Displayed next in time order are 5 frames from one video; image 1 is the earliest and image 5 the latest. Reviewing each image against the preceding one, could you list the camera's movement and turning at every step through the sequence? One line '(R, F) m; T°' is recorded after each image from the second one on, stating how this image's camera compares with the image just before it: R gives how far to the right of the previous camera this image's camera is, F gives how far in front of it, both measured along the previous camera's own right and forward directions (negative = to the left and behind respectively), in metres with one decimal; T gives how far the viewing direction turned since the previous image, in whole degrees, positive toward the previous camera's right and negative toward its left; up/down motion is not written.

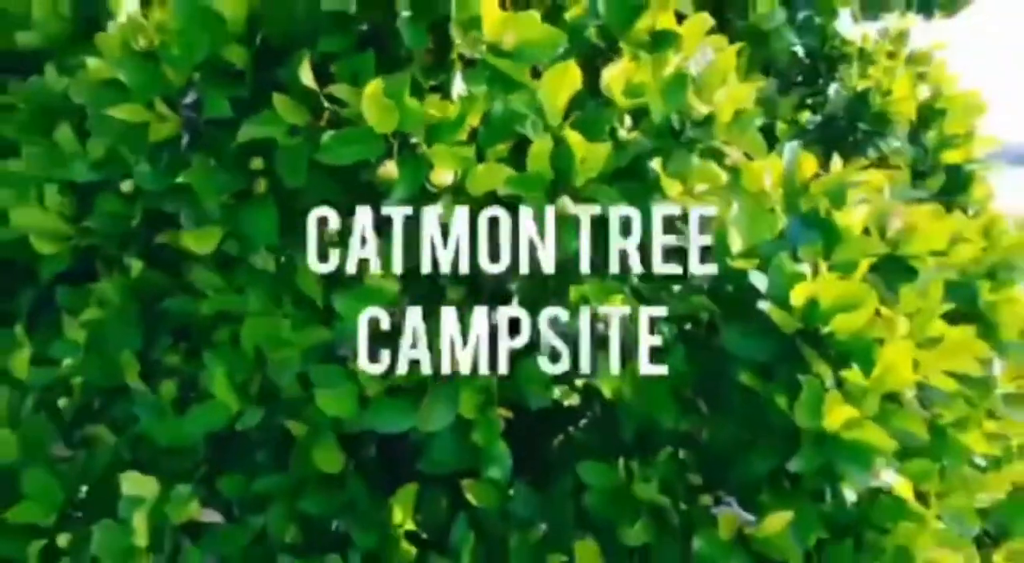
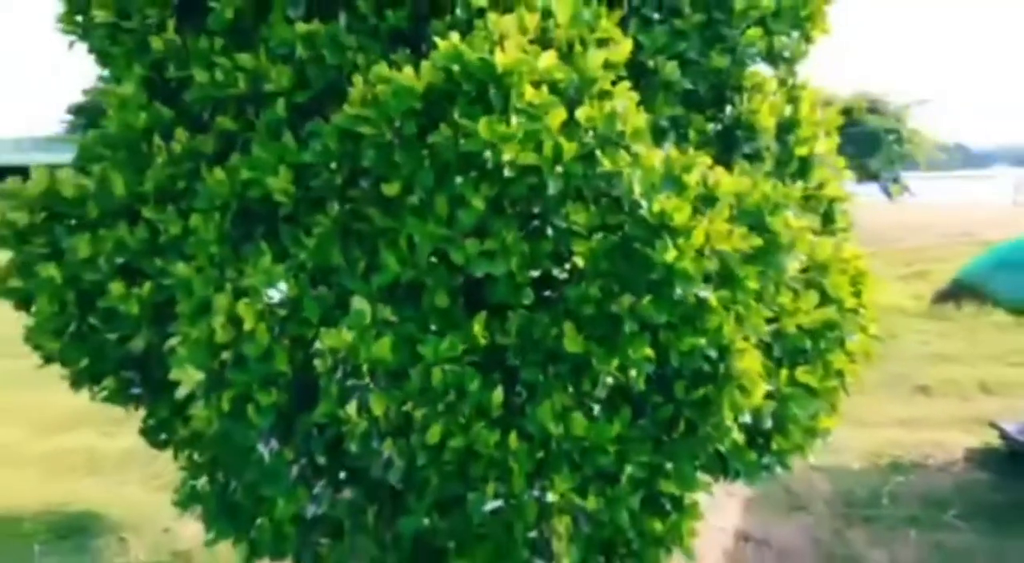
(-0.1, -1.5) m; 0°
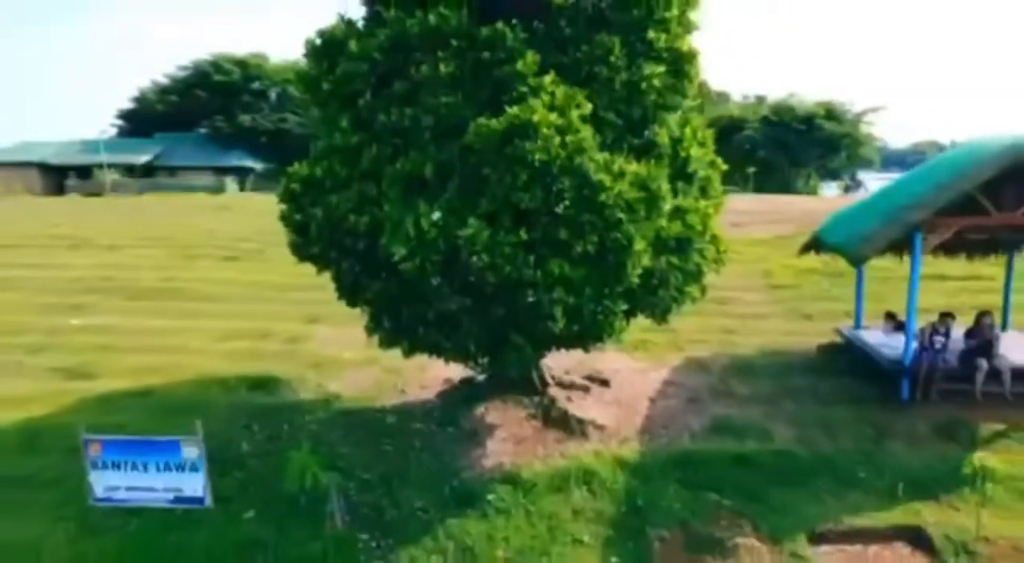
(-0.2, -3.7) m; 0°
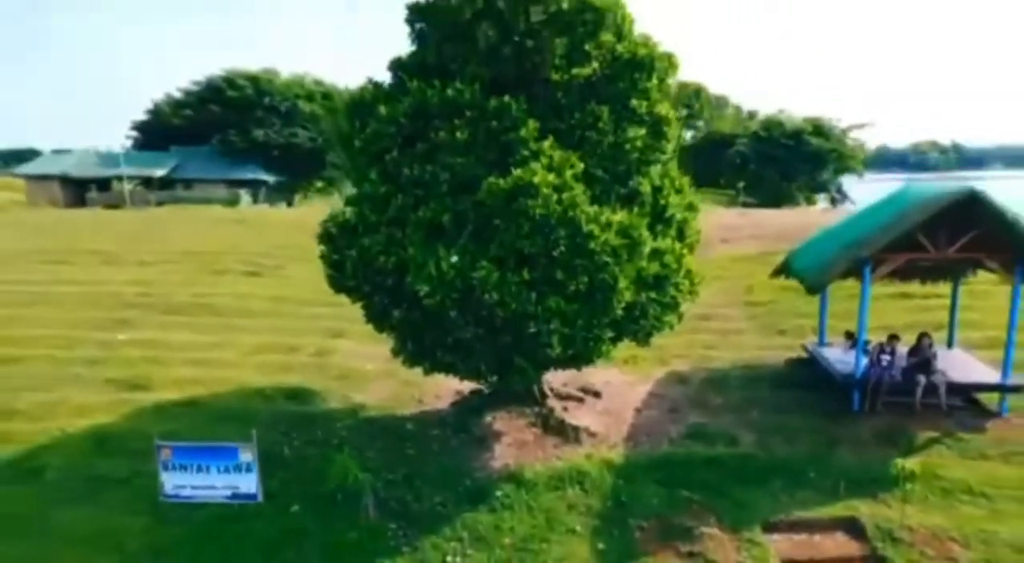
(0.0, -1.3) m; 0°
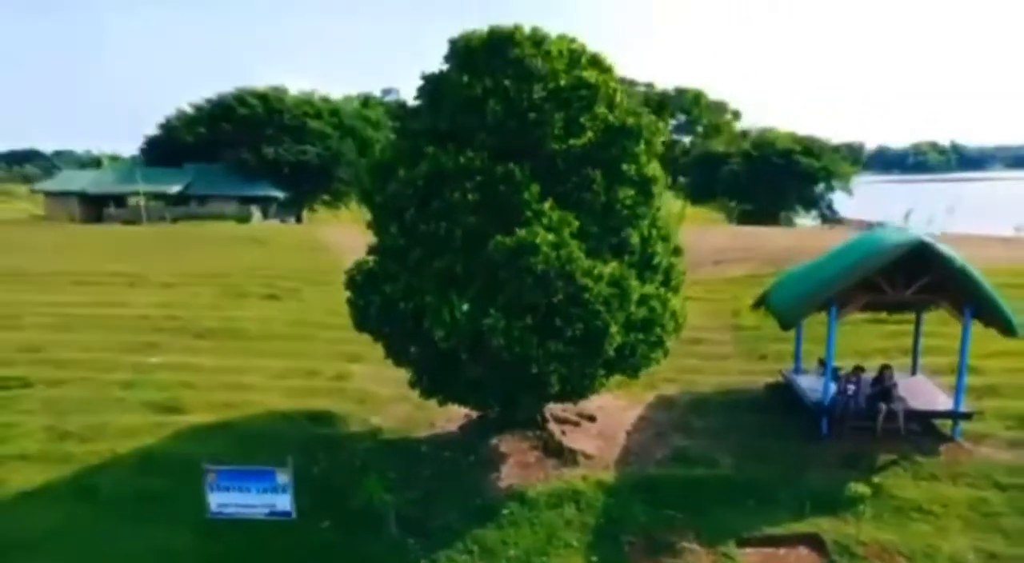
(-0.1, -1.1) m; 0°
